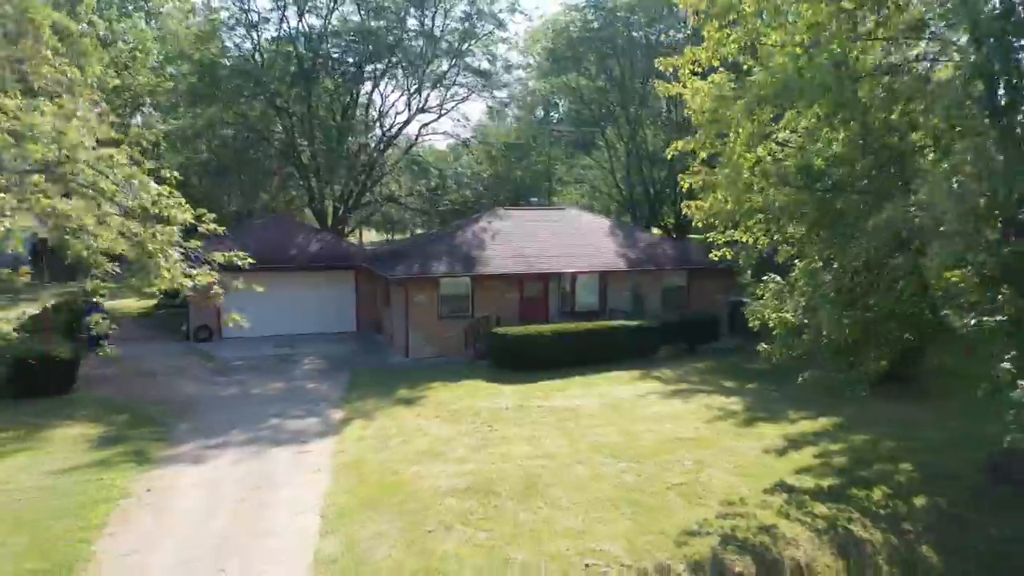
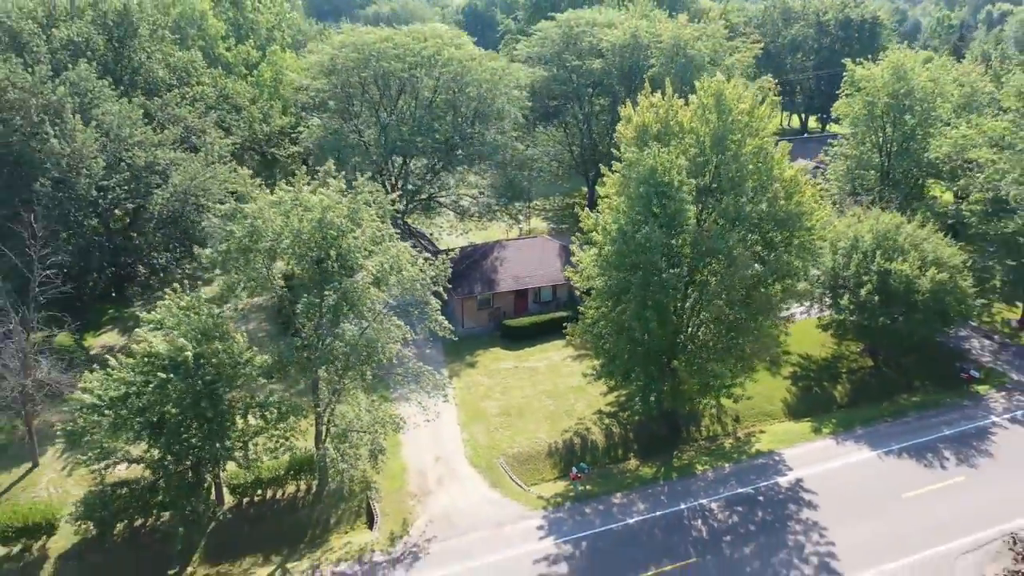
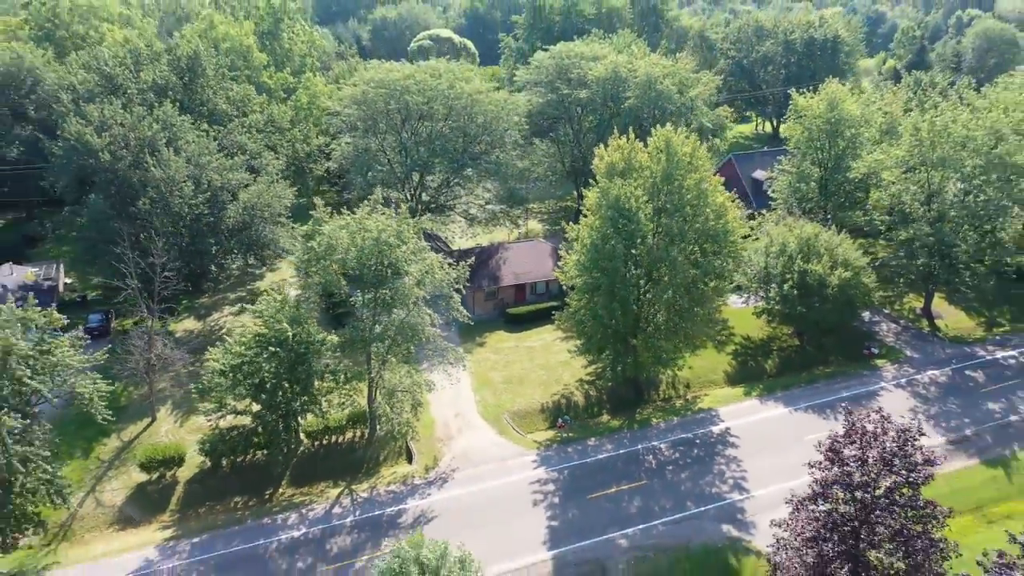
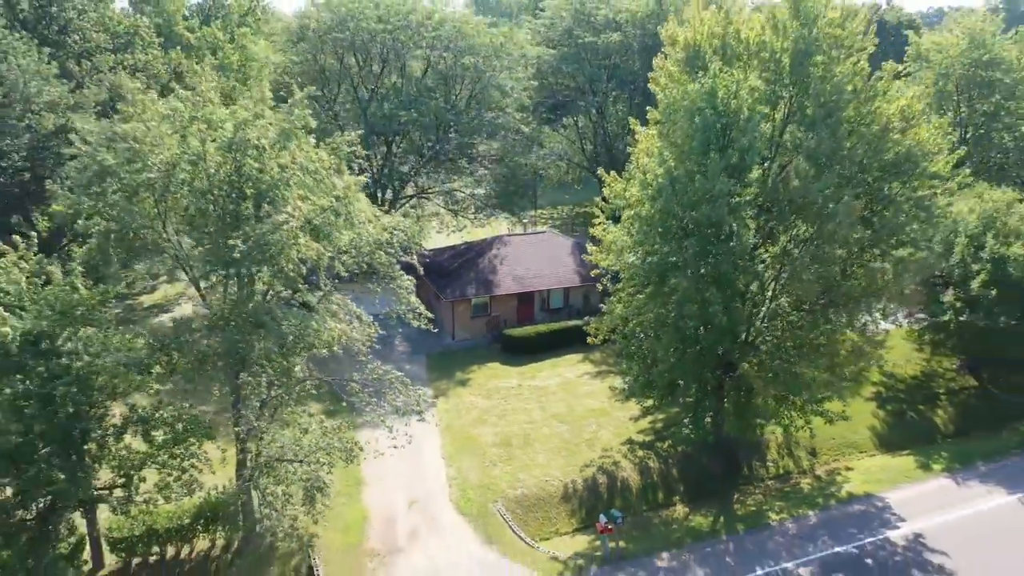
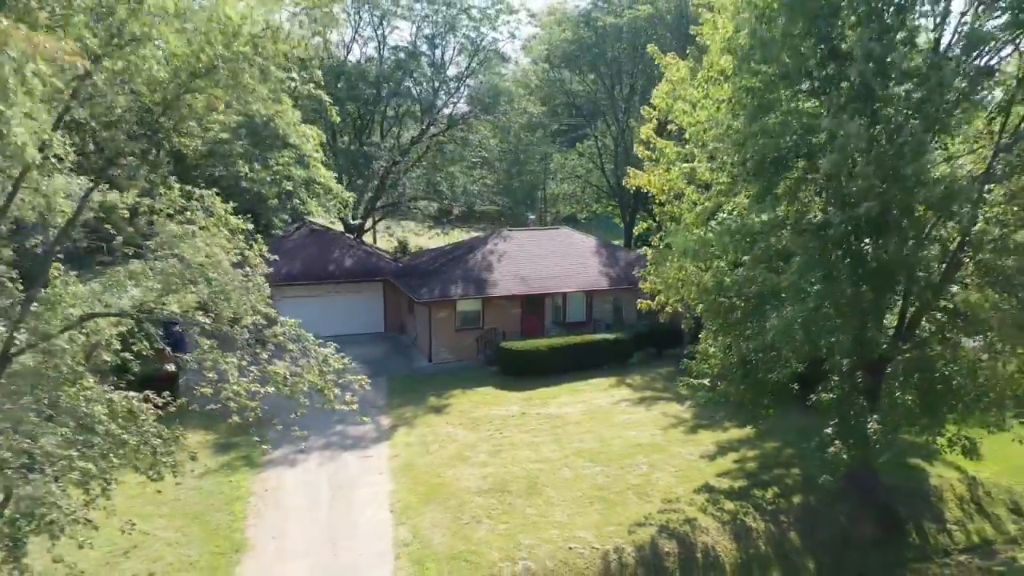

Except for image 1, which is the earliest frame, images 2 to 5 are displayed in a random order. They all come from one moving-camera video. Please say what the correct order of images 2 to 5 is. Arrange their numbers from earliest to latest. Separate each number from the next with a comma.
5, 4, 2, 3
